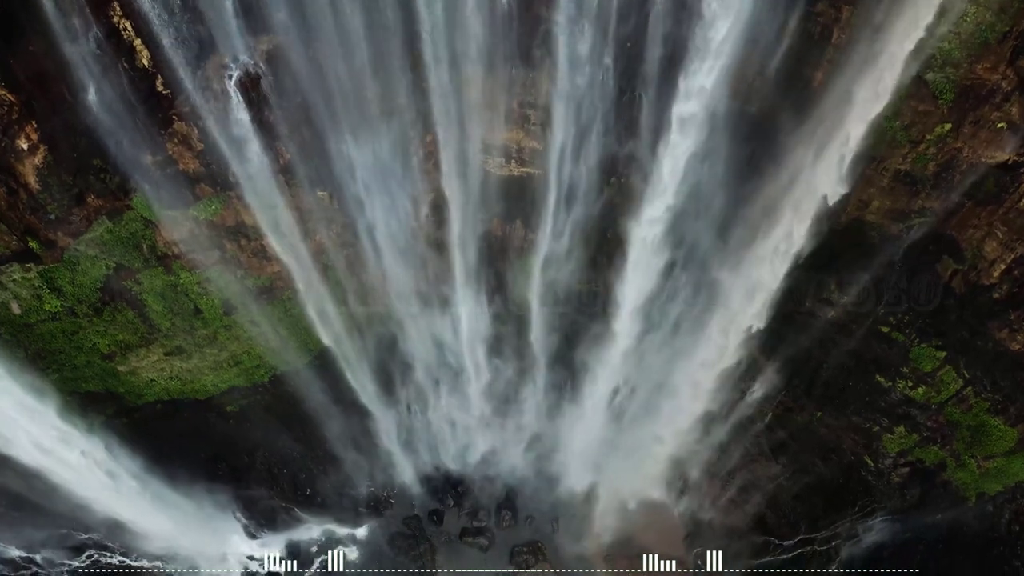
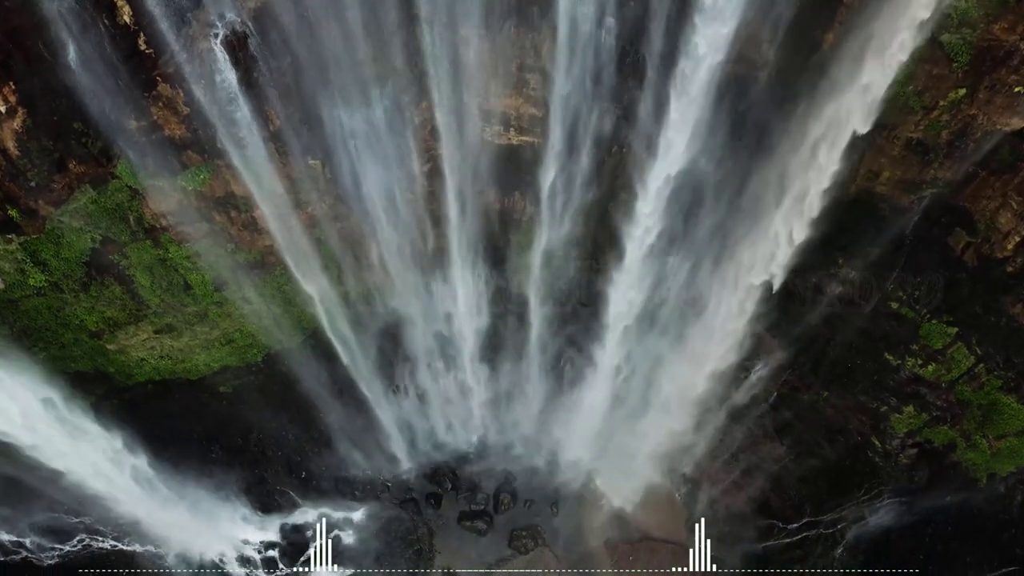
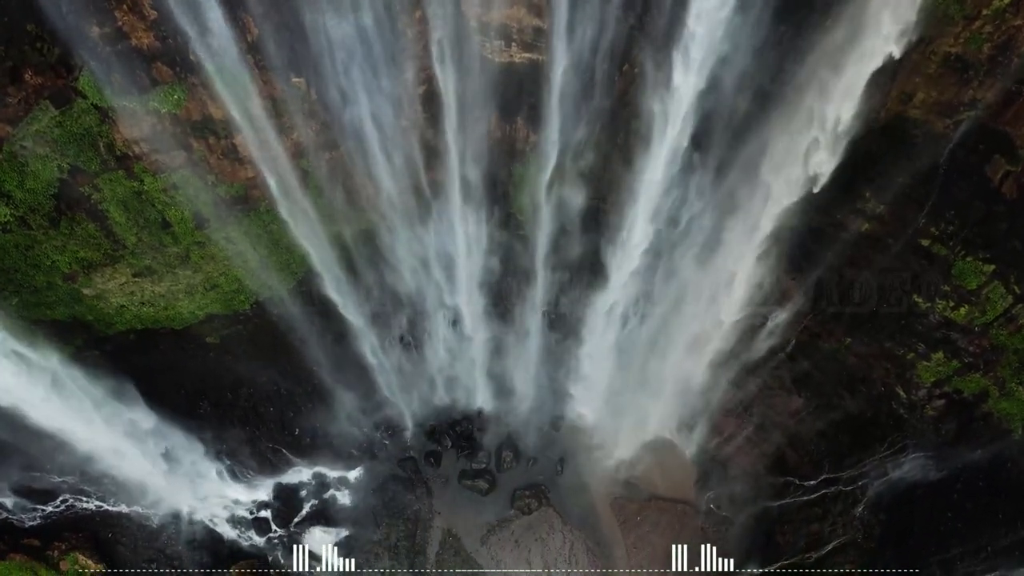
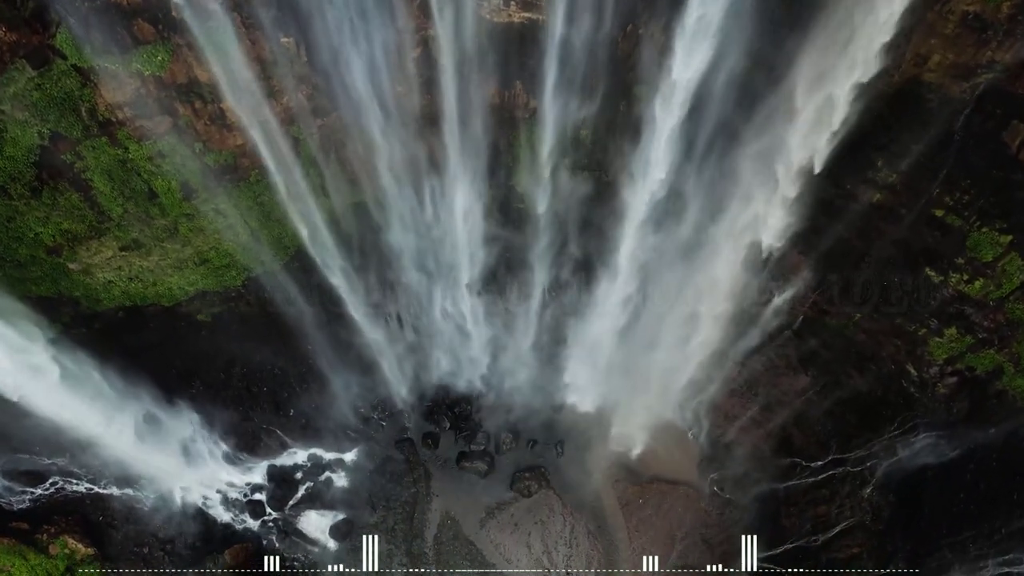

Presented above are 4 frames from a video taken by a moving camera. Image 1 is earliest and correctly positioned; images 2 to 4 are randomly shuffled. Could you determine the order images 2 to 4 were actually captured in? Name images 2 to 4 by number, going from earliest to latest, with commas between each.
2, 3, 4
